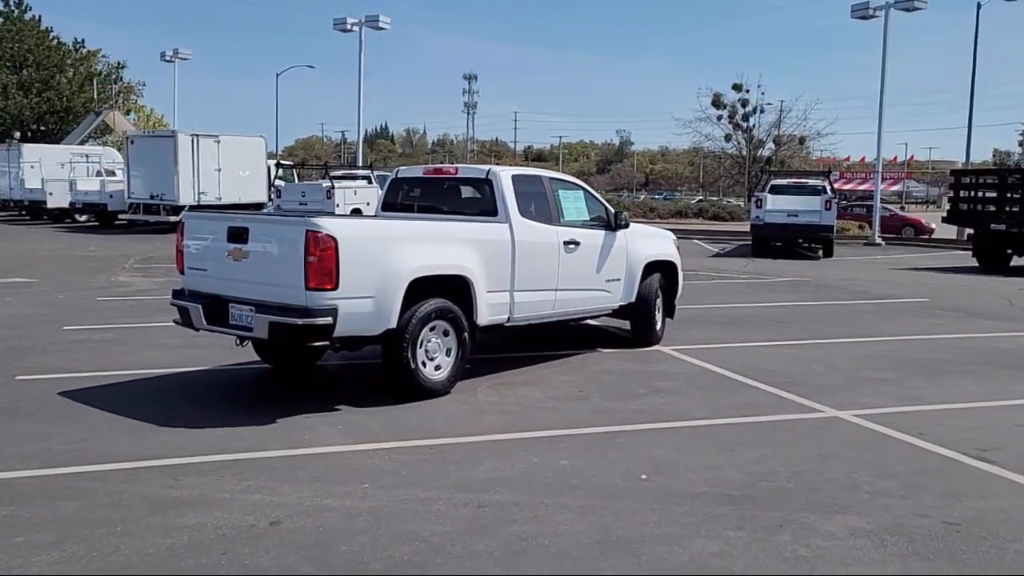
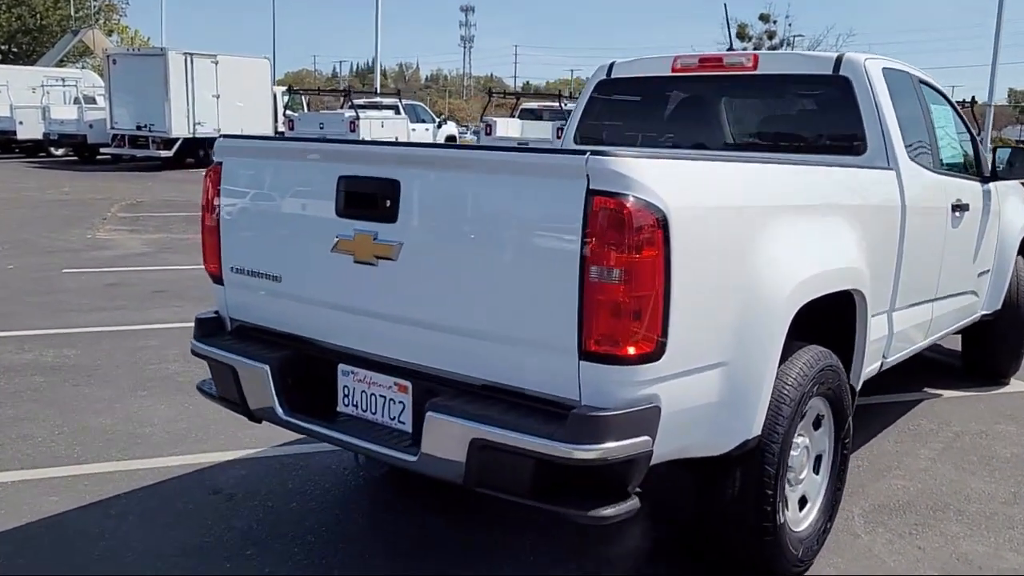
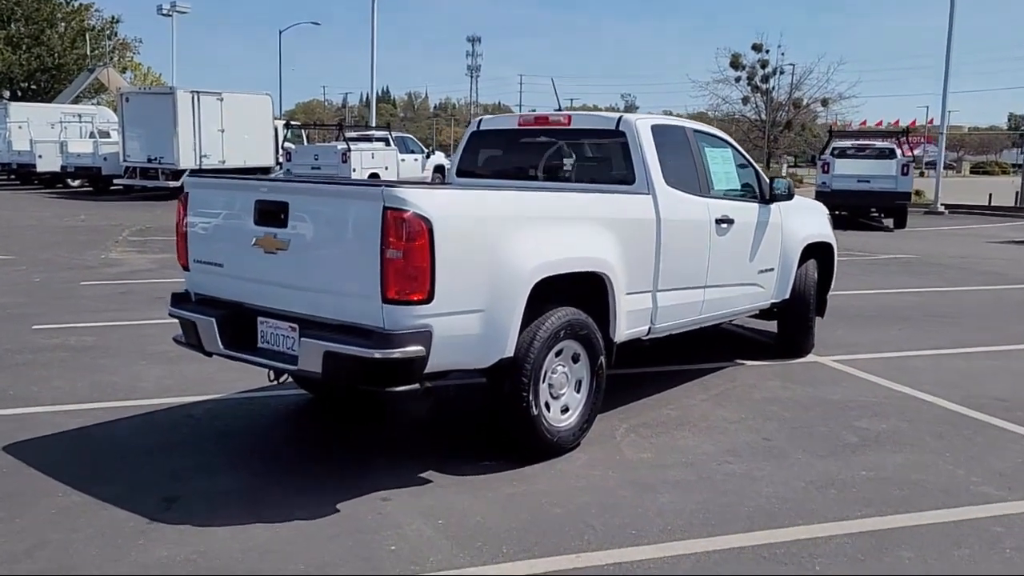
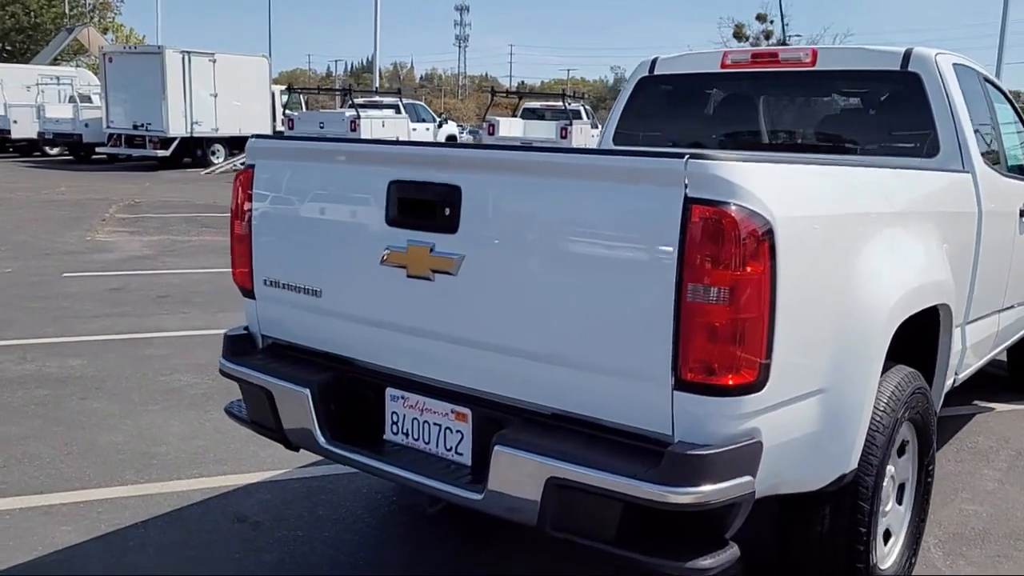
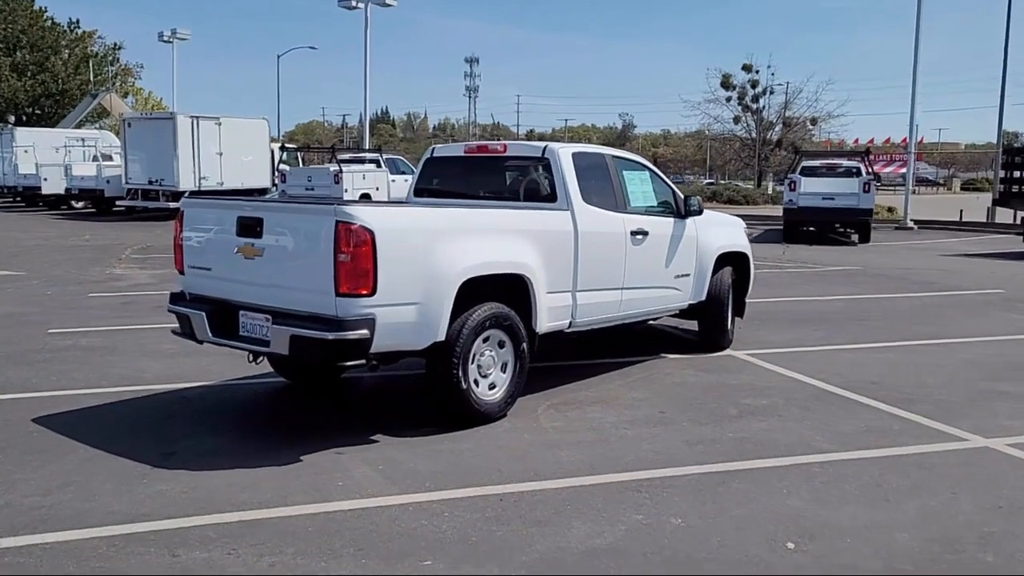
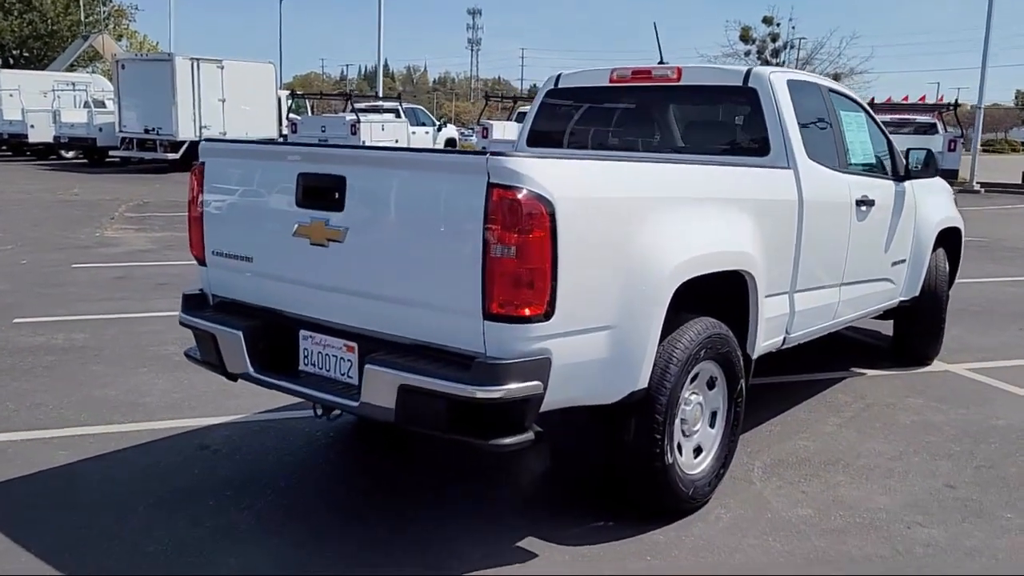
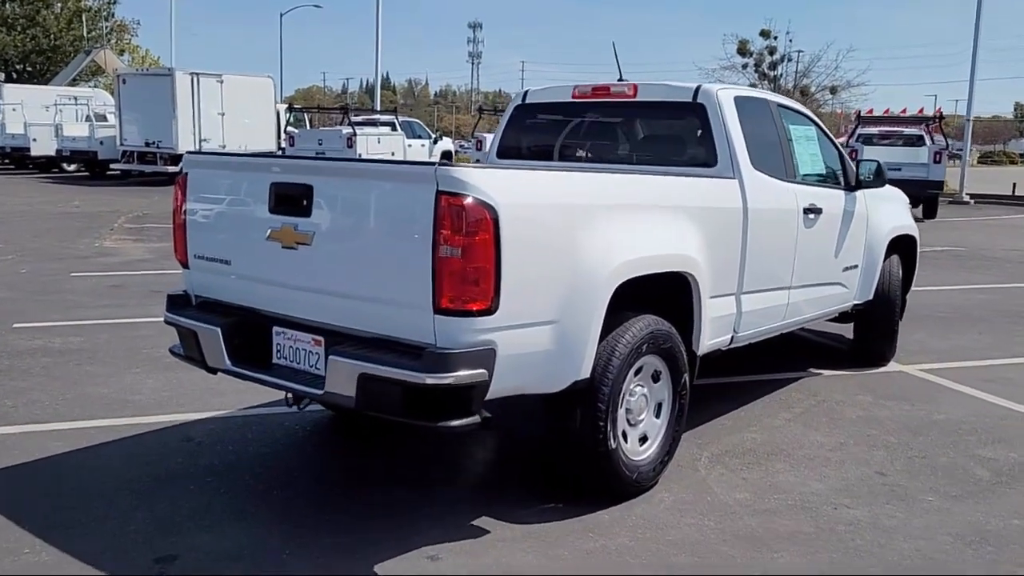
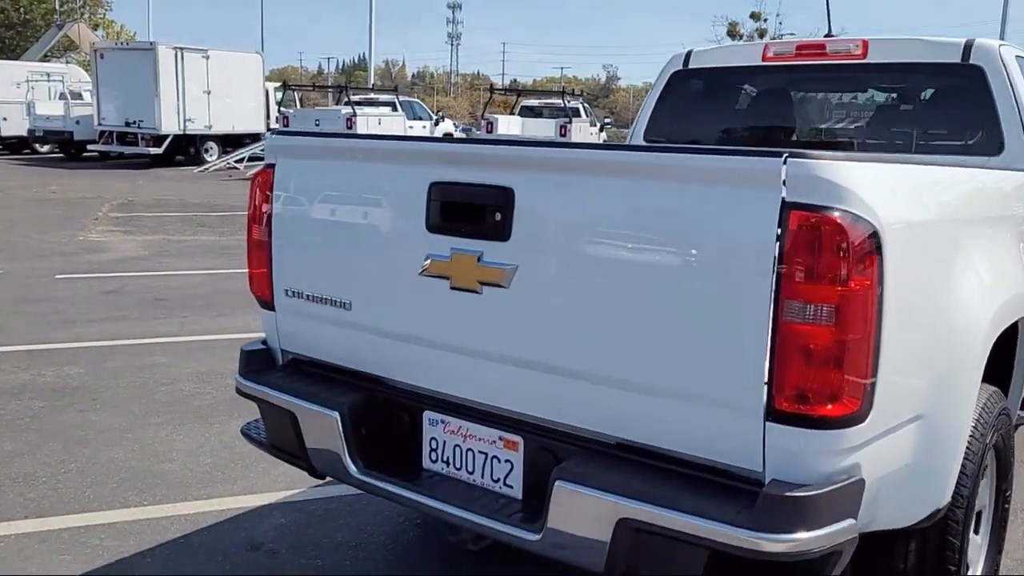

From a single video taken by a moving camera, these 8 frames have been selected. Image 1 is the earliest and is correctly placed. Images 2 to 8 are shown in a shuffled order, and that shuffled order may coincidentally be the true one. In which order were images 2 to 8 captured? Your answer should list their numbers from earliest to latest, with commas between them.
5, 3, 7, 6, 2, 4, 8
